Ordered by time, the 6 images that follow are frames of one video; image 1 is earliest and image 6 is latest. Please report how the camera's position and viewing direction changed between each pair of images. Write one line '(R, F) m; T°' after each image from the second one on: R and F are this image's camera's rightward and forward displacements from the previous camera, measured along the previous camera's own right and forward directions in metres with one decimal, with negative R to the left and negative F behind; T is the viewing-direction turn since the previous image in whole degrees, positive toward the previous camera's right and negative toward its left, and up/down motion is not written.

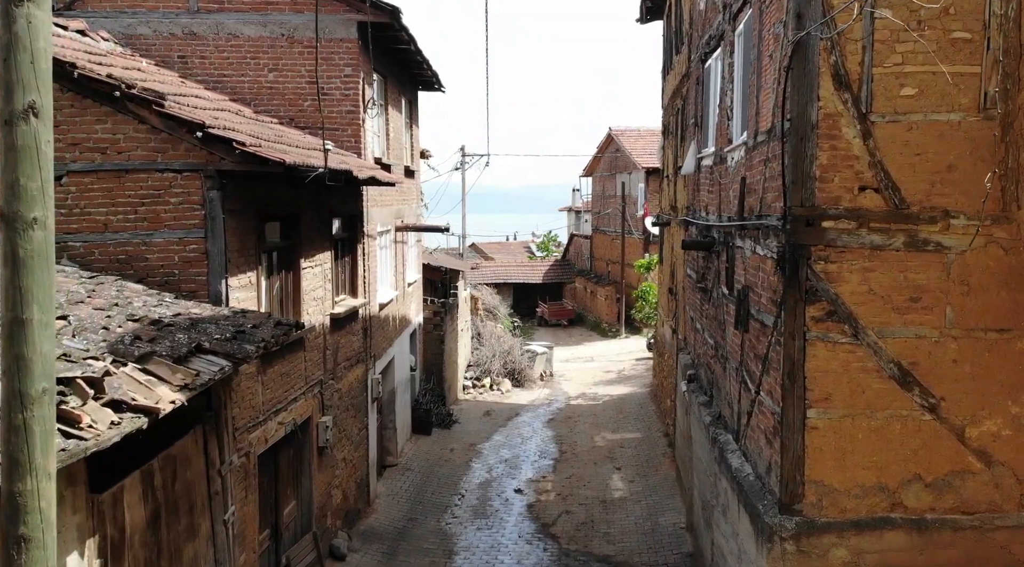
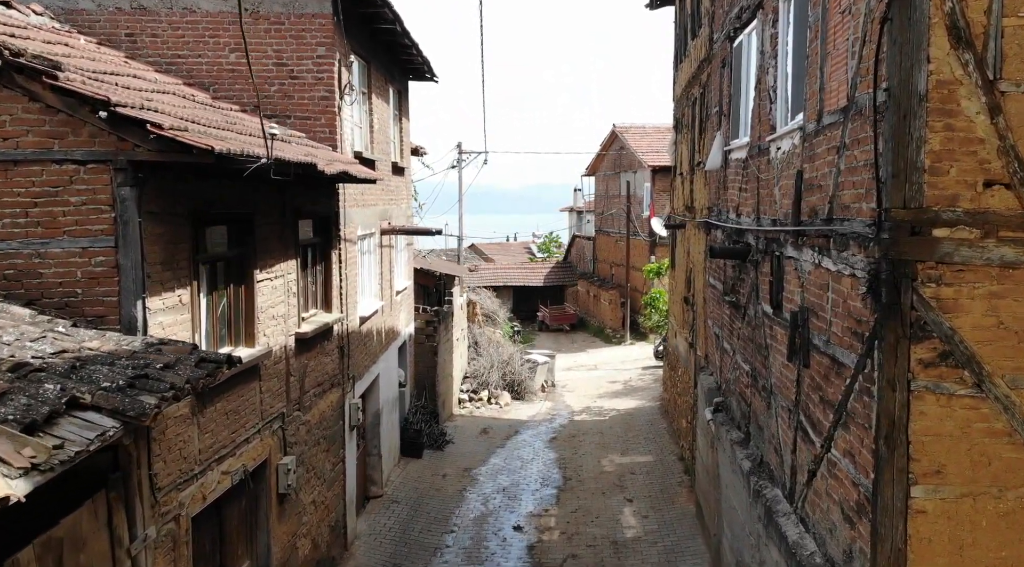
(0.0, +1.7) m; 0°
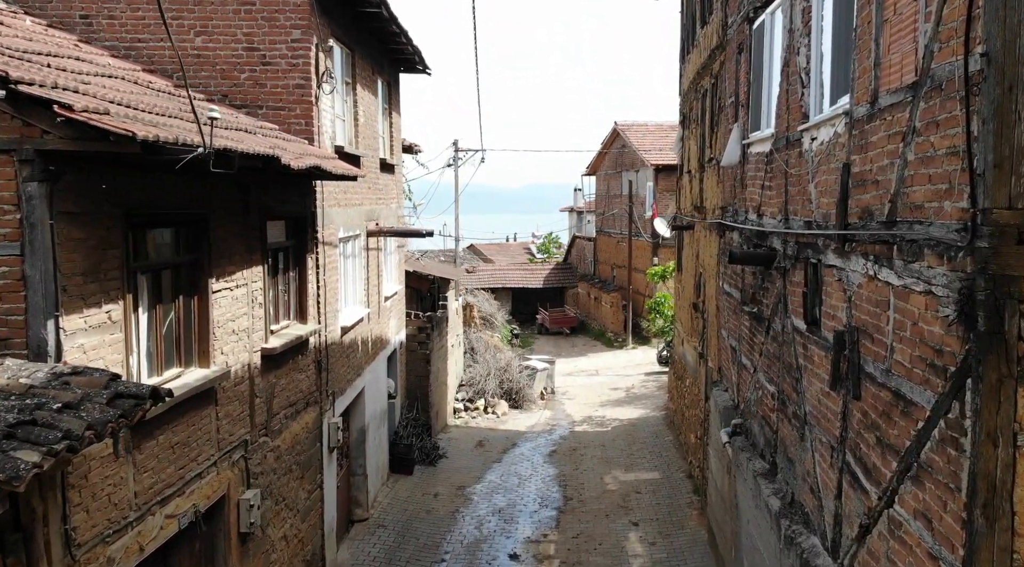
(+0.1, +1.1) m; 0°
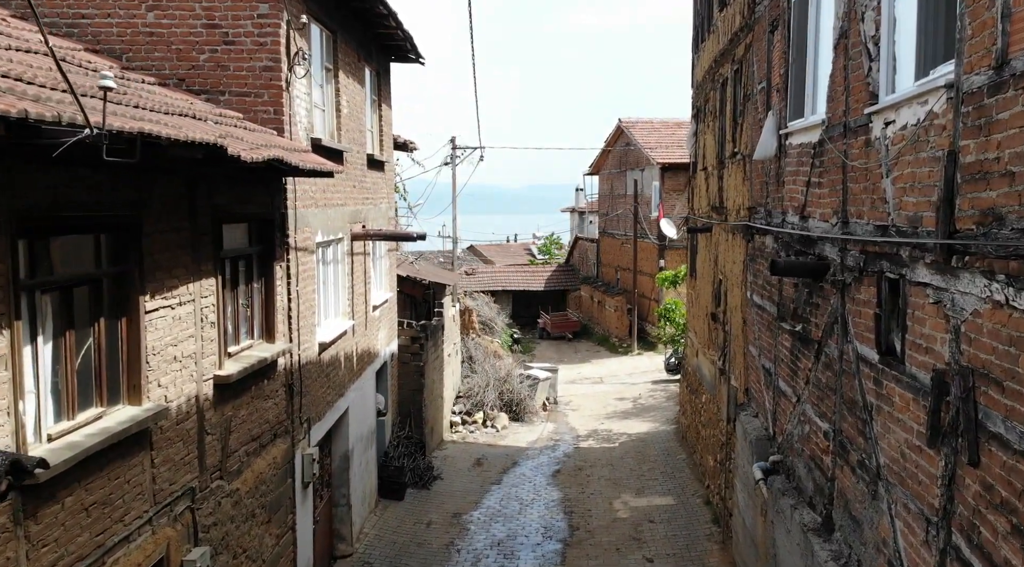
(0.0, +1.3) m; 0°
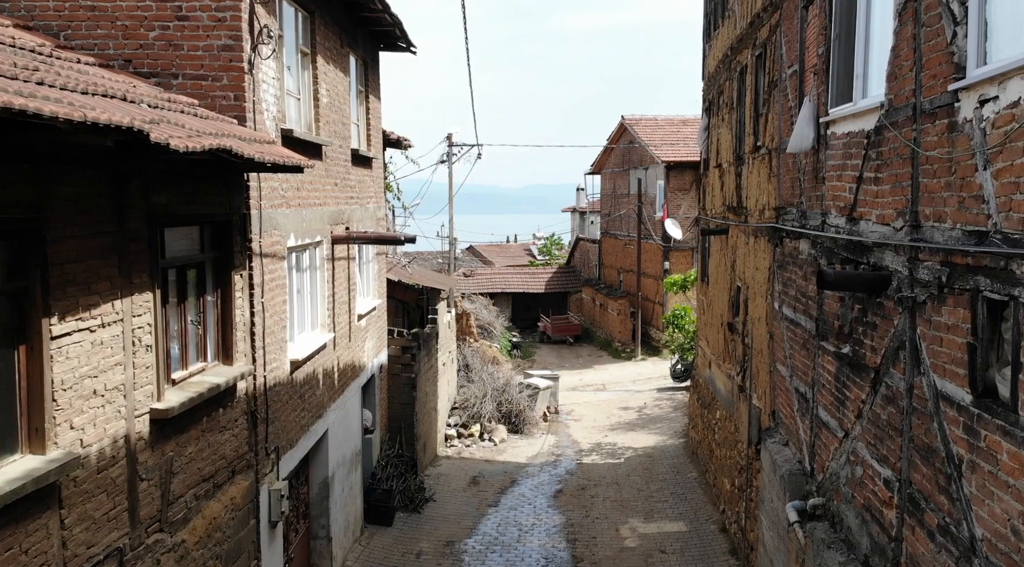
(0.0, +1.2) m; 0°
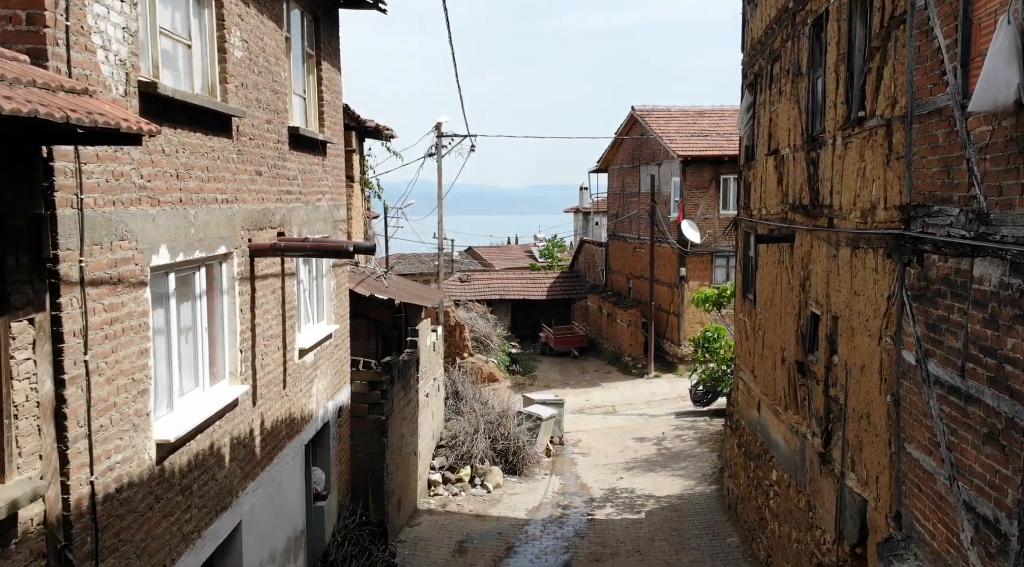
(+0.1, +3.1) m; 0°
